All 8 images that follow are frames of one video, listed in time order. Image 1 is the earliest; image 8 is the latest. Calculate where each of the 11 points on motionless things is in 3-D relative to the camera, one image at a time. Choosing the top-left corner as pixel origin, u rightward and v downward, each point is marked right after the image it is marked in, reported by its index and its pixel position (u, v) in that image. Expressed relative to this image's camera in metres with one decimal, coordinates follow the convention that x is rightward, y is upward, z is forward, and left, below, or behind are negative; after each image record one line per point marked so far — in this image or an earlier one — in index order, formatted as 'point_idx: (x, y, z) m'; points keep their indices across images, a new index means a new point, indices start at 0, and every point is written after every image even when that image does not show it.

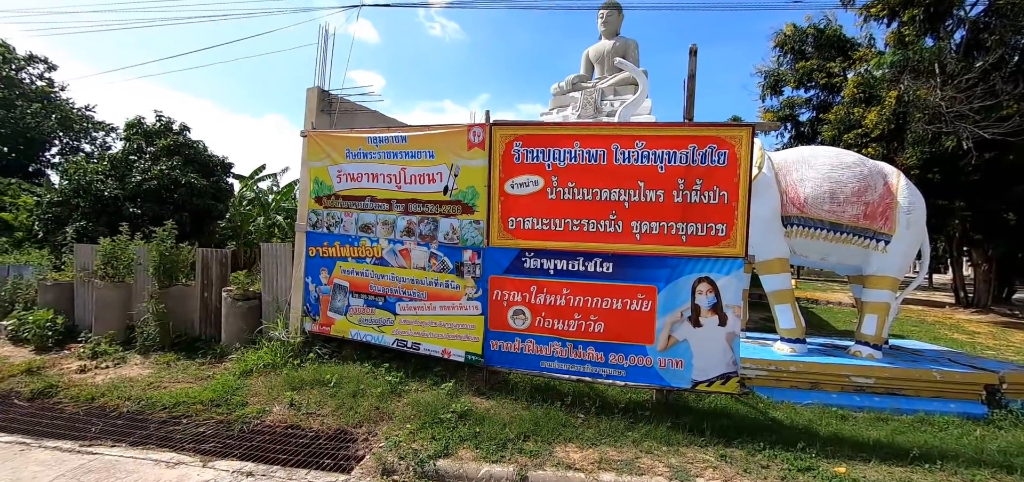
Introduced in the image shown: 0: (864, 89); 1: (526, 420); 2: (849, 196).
0: (+8.4, +3.7, +10.2) m
1: (+0.1, -1.5, +3.5) m
2: (+3.4, +0.4, +4.2) m
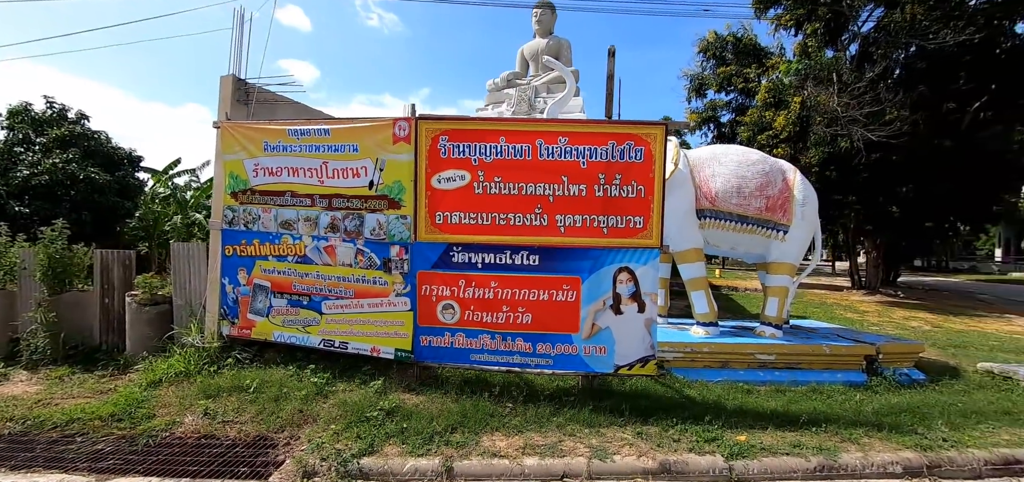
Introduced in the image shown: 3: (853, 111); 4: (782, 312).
0: (+6.9, +3.9, +11.1) m
1: (-0.5, -1.5, +3.6) m
2: (+2.6, +0.5, +4.6) m
3: (+7.8, +3.0, +9.7) m
4: (+3.0, -0.8, +4.6) m
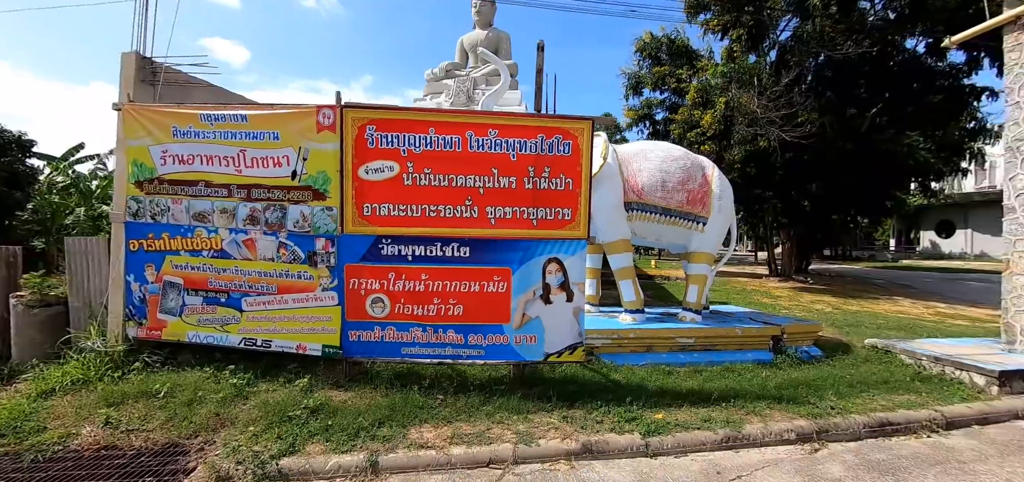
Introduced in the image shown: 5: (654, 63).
0: (+5.3, +4.1, +11.8) m
1: (-1.1, -1.4, +3.5) m
2: (+1.9, +0.7, +4.9) m
3: (+6.4, +3.2, +10.5) m
4: (+2.2, -0.7, +5.0) m
5: (+4.7, +6.0, +14.1) m
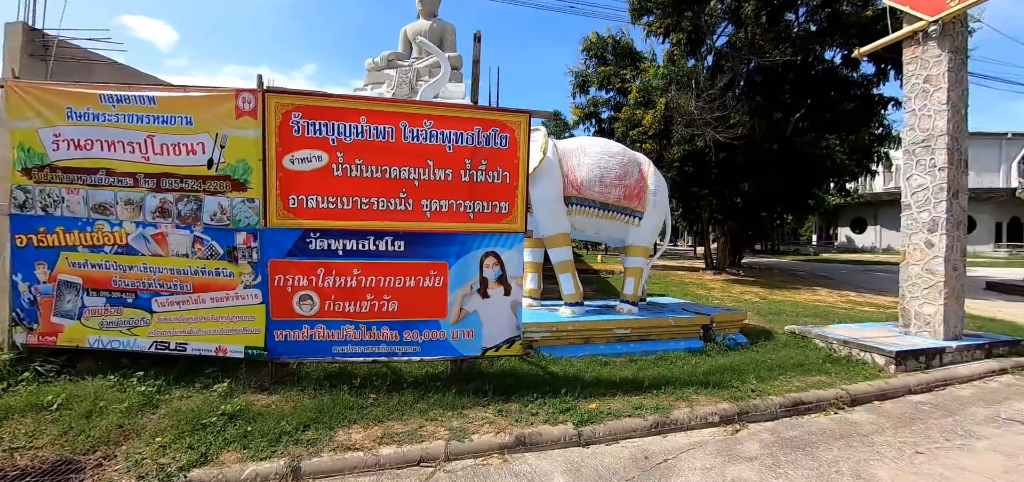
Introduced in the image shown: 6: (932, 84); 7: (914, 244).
0: (+3.8, +4.3, +12.2) m
1: (-1.6, -1.3, +3.3) m
2: (+1.2, +0.7, +5.0) m
3: (+5.1, +3.3, +11.0) m
4: (+1.5, -0.6, +5.1) m
5: (+3.0, +6.1, +14.4) m
6: (+5.1, +1.9, +5.0) m
7: (+4.9, 0.0, +5.1) m
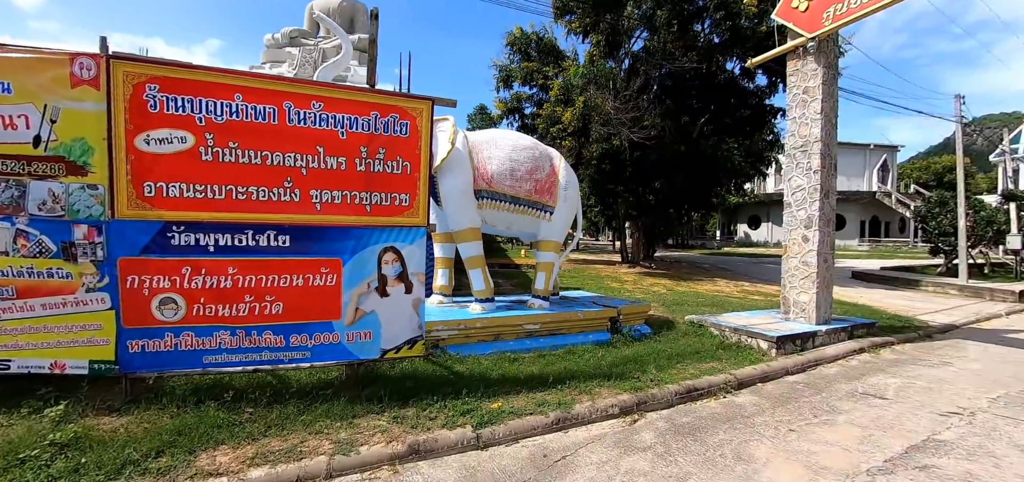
0: (+1.6, +4.4, +12.4) m
1: (-2.4, -1.3, +2.9) m
2: (+0.1, +0.8, +4.9) m
3: (+3.0, +3.4, +11.5) m
4: (+0.5, -0.5, +5.1) m
5: (+0.4, +6.3, +14.4) m
6: (+4.0, +1.9, +5.6) m
7: (+3.8, 0.0, +5.6) m
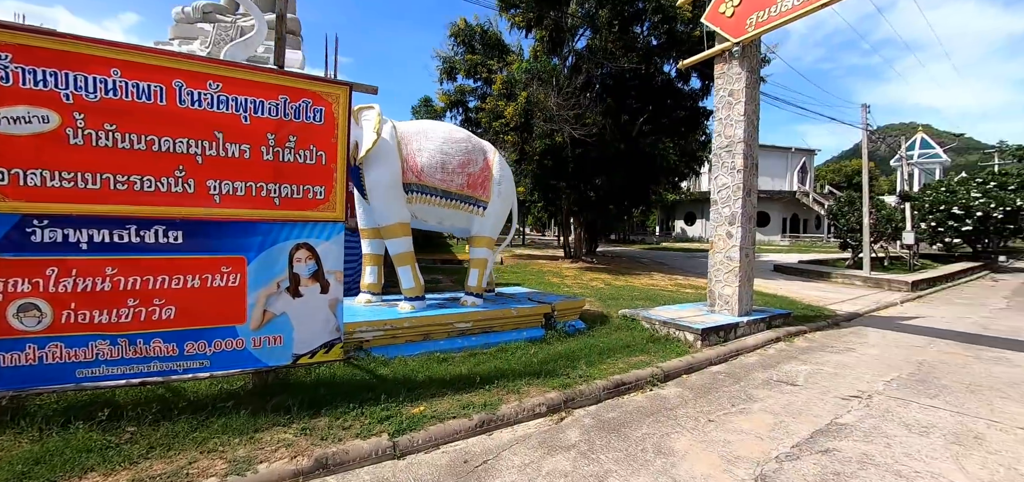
0: (-0.1, +4.5, +12.3) m
1: (-2.9, -1.3, +2.4) m
2: (-0.6, +0.8, +4.7) m
3: (+1.4, +3.6, +11.6) m
4: (-0.3, -0.5, +5.0) m
5: (-1.5, +6.4, +14.2) m
6: (+3.1, +2.0, +5.9) m
7: (+2.9, +0.1, +5.9) m
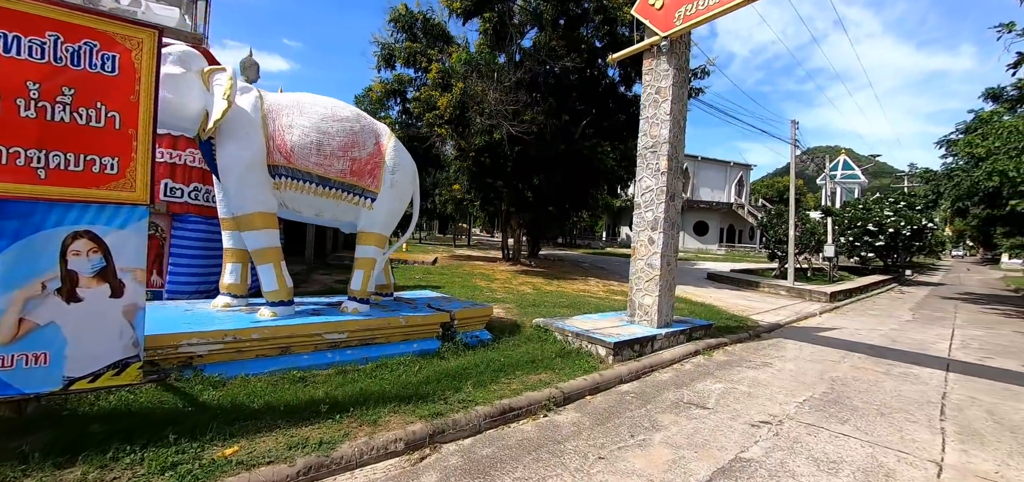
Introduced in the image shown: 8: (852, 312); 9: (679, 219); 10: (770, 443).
0: (-1.8, +4.5, +11.6) m
1: (-3.7, -1.2, +1.5) m
2: (-1.7, +0.9, +4.0) m
3: (-0.2, +3.5, +11.0) m
4: (-1.5, -0.5, +4.3) m
5: (-3.3, +6.5, +13.3) m
6: (+2.0, +1.9, +5.5) m
7: (+1.7, 0.0, +5.5) m
8: (+8.2, -1.7, +10.1) m
9: (+2.1, +0.3, +5.4) m
10: (+1.8, -1.4, +3.0) m
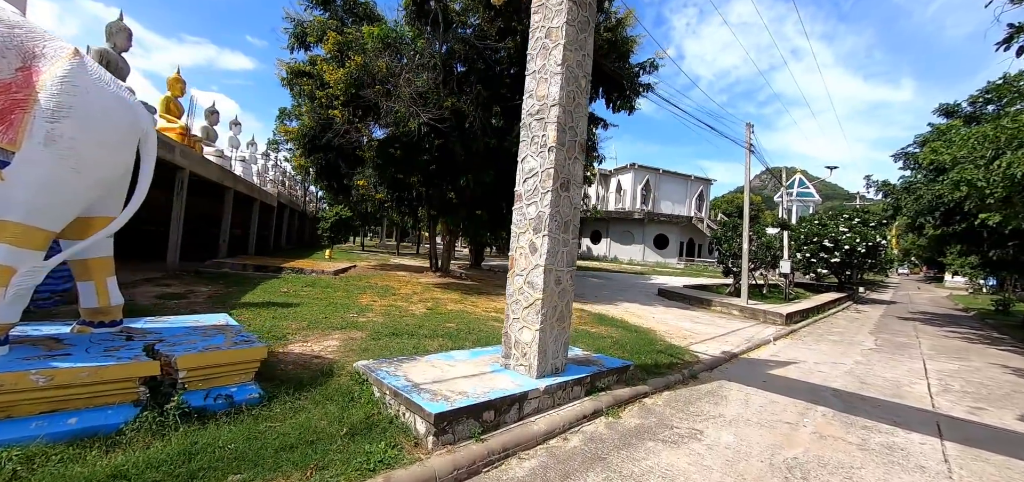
0: (-3.7, +4.4, +9.9) m
1: (-5.0, -1.0, -0.6) m
2: (-3.1, +0.9, +2.2) m
3: (-2.1, +3.3, +9.3) m
4: (-2.9, -0.4, +2.4) m
5: (-5.3, +6.3, +11.5) m
6: (+0.4, +1.9, +3.9) m
7: (+0.1, 0.0, +3.9) m
8: (+6.3, -2.0, +8.8) m
9: (+0.6, +0.2, +3.8) m
10: (+0.4, -1.4, +1.3) m
